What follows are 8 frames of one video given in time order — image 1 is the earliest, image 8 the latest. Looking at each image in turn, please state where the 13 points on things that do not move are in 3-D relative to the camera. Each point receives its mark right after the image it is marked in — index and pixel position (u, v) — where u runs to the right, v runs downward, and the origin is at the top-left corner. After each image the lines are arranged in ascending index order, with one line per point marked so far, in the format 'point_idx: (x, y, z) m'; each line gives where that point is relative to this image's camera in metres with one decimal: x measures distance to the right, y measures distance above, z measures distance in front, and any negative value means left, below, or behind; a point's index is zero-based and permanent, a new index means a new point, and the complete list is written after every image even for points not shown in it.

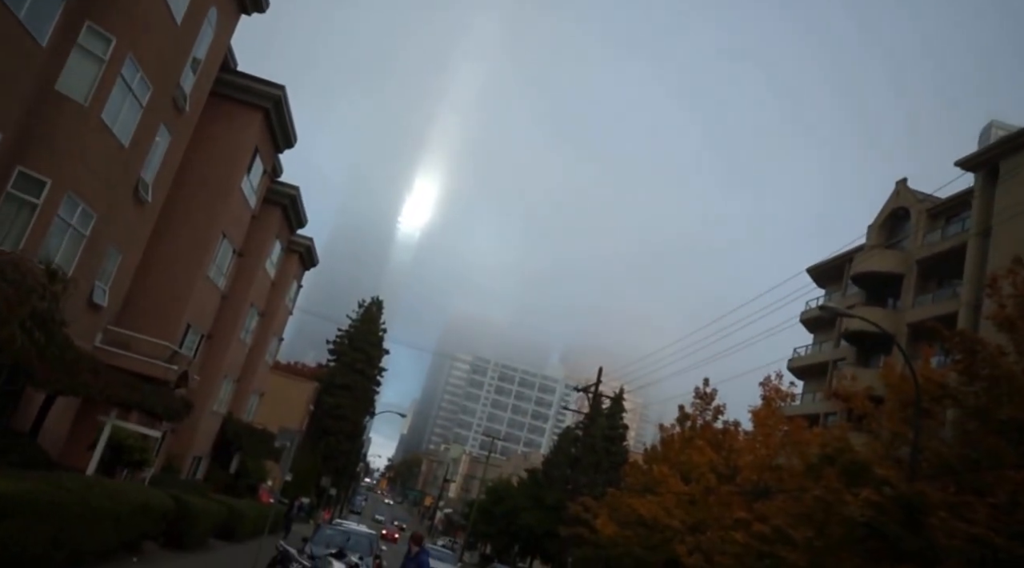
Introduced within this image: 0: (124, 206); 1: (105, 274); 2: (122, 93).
0: (-8.6, +1.7, +19.1) m
1: (-9.2, +0.2, +19.6) m
2: (-7.4, +3.6, +16.4) m
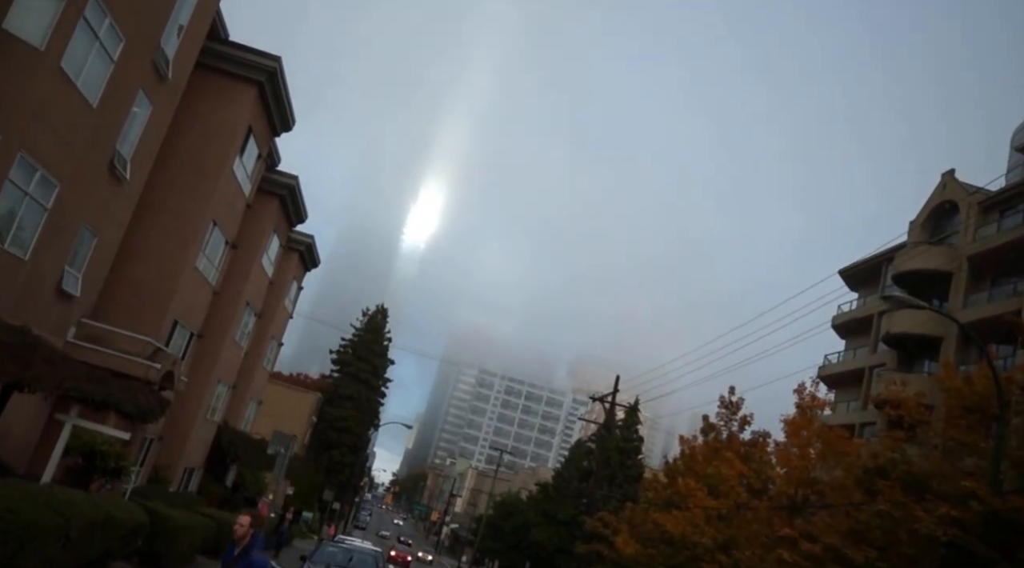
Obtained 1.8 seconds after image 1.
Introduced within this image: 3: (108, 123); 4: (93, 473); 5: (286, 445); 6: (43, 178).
0: (-8.1, +2.0, +16.8) m
1: (-8.7, +0.5, +17.3) m
2: (-6.9, +4.0, +14.2) m
3: (-7.7, +3.0, +16.4) m
4: (-7.9, -3.6, +16.4) m
5: (-4.5, -3.2, +17.2) m
6: (-7.6, +1.7, +14.1) m
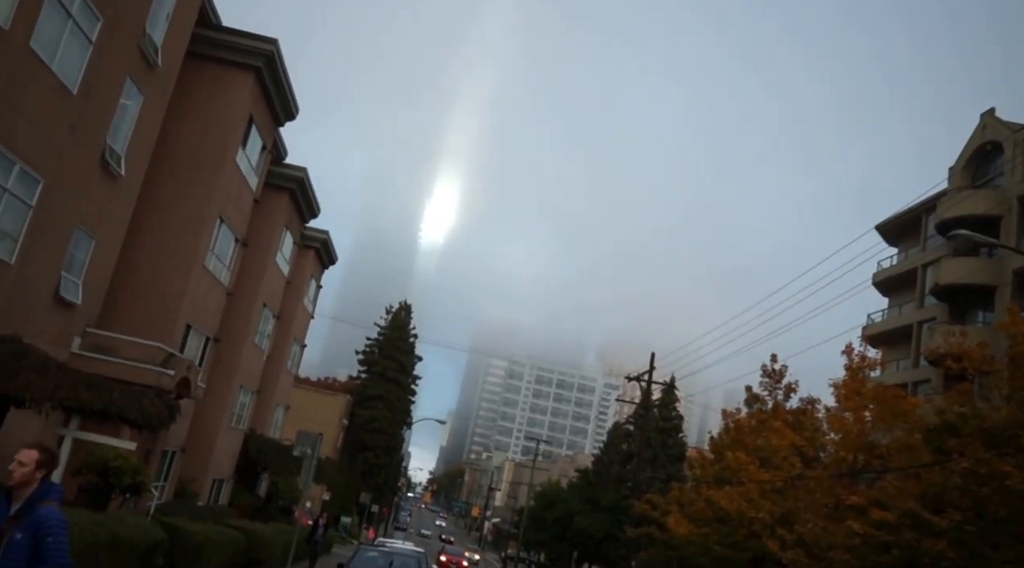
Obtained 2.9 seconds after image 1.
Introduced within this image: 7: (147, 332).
0: (-7.7, +1.9, +15.6) m
1: (-8.1, +0.4, +16.1) m
2: (-6.7, +3.9, +12.9) m
3: (-7.3, +3.0, +15.1) m
4: (-7.1, -3.6, +15.2) m
5: (-3.7, -3.0, +15.9) m
6: (-7.2, +1.7, +12.8) m
7: (-8.3, -1.1, +19.6) m
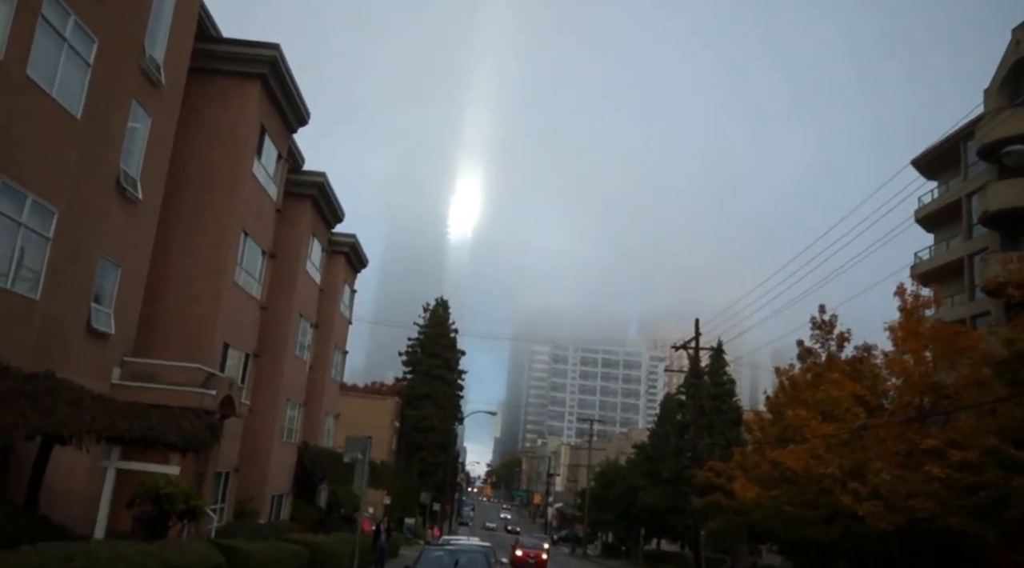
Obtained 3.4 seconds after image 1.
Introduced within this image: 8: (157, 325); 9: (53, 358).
0: (-7.2, +1.4, +15.3) m
1: (-7.5, -0.1, +15.9) m
2: (-6.7, +3.5, +12.5) m
3: (-7.0, +2.5, +14.8) m
4: (-6.0, -4.0, +14.9) m
5: (-2.7, -3.0, +15.5) m
6: (-6.9, +1.1, +12.5) m
7: (-7.3, -1.6, +19.4) m
8: (-8.0, -0.9, +19.6) m
9: (-7.2, -1.2, +13.6) m
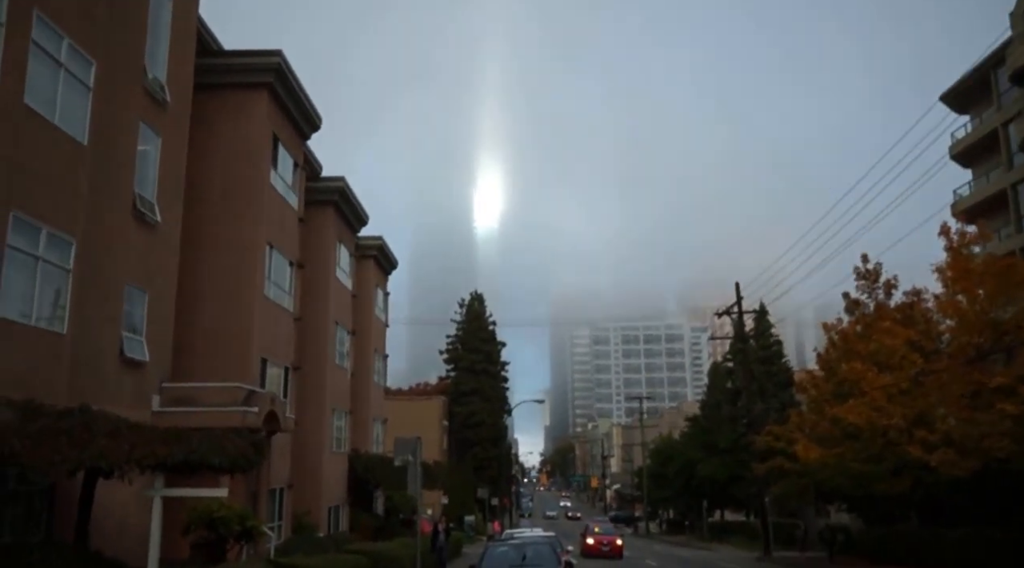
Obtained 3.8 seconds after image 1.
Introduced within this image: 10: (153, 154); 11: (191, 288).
0: (-6.7, +0.9, +15.0) m
1: (-6.8, -0.6, +15.6) m
2: (-6.5, +3.0, +12.2) m
3: (-6.7, +2.0, +14.5) m
4: (-4.9, -4.4, +14.6) m
5: (-1.7, -2.9, +15.0) m
6: (-6.5, +0.7, +12.2) m
7: (-6.4, -2.0, +19.1) m
8: (-7.1, -1.4, +19.3) m
9: (-6.5, -1.7, +13.3) m
10: (-7.0, +2.5, +16.9) m
11: (-7.3, -0.1, +19.7) m
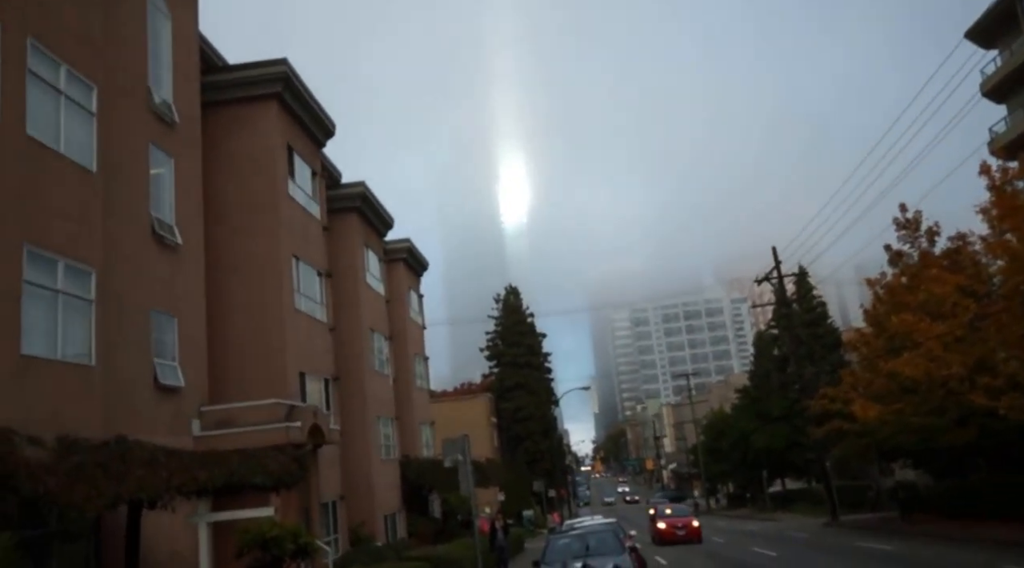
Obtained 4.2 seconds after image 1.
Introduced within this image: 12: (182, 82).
0: (-6.3, +0.4, +14.7) m
1: (-6.1, -1.1, +15.3) m
2: (-6.4, +2.5, +11.9) m
3: (-6.4, +1.5, +14.2) m
4: (-3.9, -4.6, +14.3) m
5: (-0.9, -2.8, +14.6) m
6: (-6.1, +0.2, +11.9) m
7: (-5.4, -2.4, +18.8) m
8: (-6.2, -1.9, +19.1) m
9: (-5.8, -2.1, +13.0) m
10: (-6.6, +2.1, +16.6) m
11: (-6.5, -0.5, +19.4) m
12: (-6.8, +4.1, +17.8) m
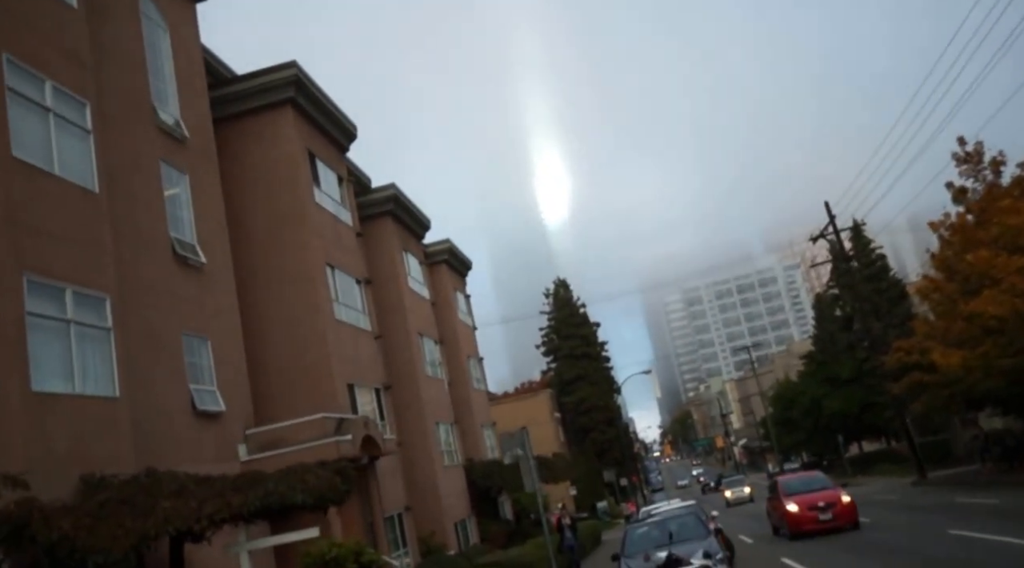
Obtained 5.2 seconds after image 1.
0: (-5.6, +0.1, +13.9) m
1: (-5.2, -1.4, +14.5) m
2: (-6.1, +2.1, +11.1) m
3: (-5.8, +1.1, +13.4) m
4: (-2.7, -4.6, +13.4) m
5: (+0.2, -2.5, +13.5) m
6: (-5.5, -0.2, +11.1) m
7: (-4.2, -2.6, +18.0) m
8: (-5.0, -2.2, +18.3) m
9: (-5.0, -2.4, +12.2) m
10: (-6.0, +1.6, +15.9) m
11: (-5.5, -0.9, +18.6) m
12: (-6.4, +3.7, +17.0) m
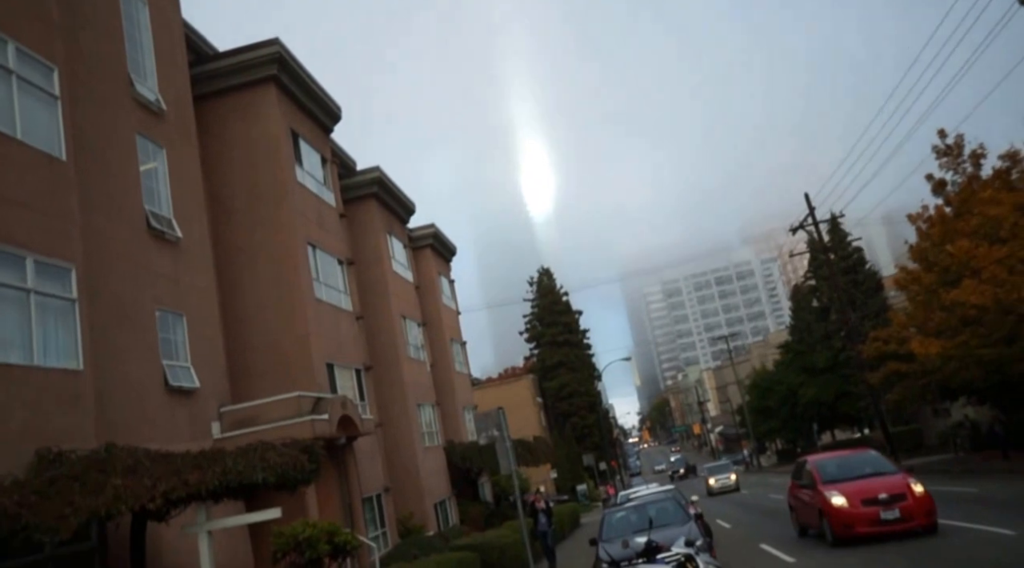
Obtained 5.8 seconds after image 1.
0: (-5.9, +0.5, +13.6) m
1: (-5.6, -1.0, +14.3) m
2: (-6.3, +2.5, +10.8) m
3: (-6.1, +1.5, +13.1) m
4: (-3.0, -4.3, +13.2) m
5: (-0.2, -2.2, +13.4) m
6: (-5.8, +0.2, +10.8) m
7: (-4.6, -2.1, +17.8) m
8: (-5.5, -1.7, +18.0) m
9: (-5.3, -2.0, +12.0) m
10: (-6.3, +2.1, +15.5) m
11: (-5.9, -0.4, +18.4) m
12: (-6.7, +4.2, +16.6) m
